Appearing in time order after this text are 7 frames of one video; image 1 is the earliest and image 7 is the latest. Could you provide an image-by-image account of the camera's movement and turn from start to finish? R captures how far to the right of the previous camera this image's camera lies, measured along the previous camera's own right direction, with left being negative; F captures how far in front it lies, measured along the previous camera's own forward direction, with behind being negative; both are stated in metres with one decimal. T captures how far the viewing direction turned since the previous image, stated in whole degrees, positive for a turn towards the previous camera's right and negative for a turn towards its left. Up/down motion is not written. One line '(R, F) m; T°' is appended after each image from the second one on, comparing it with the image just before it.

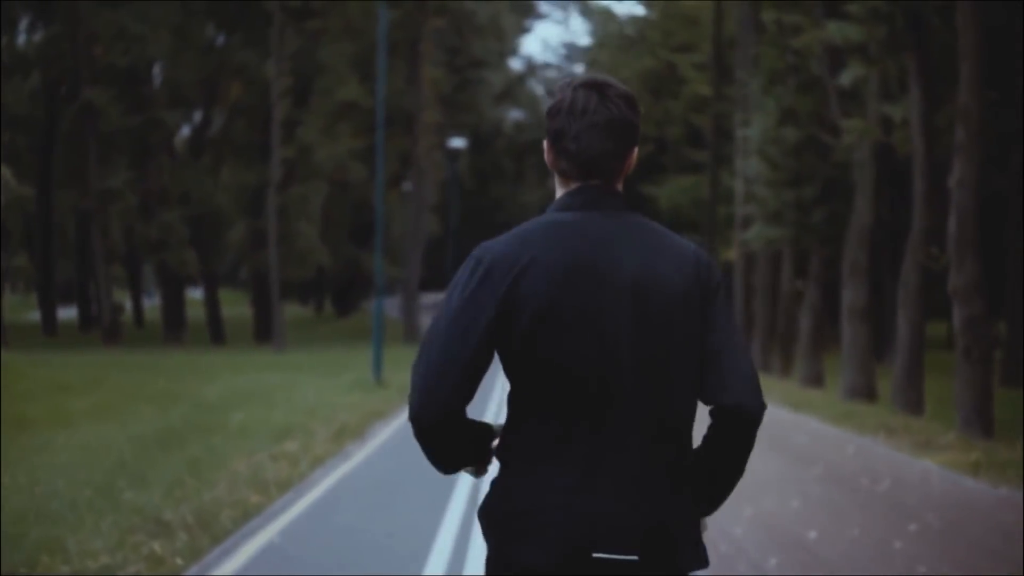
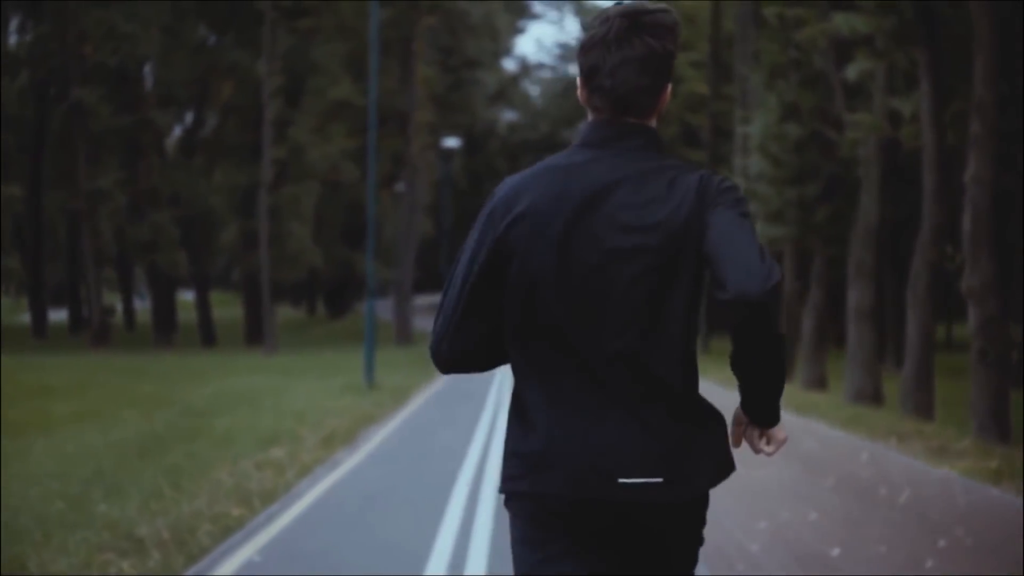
(0.0, +0.7) m; 0°
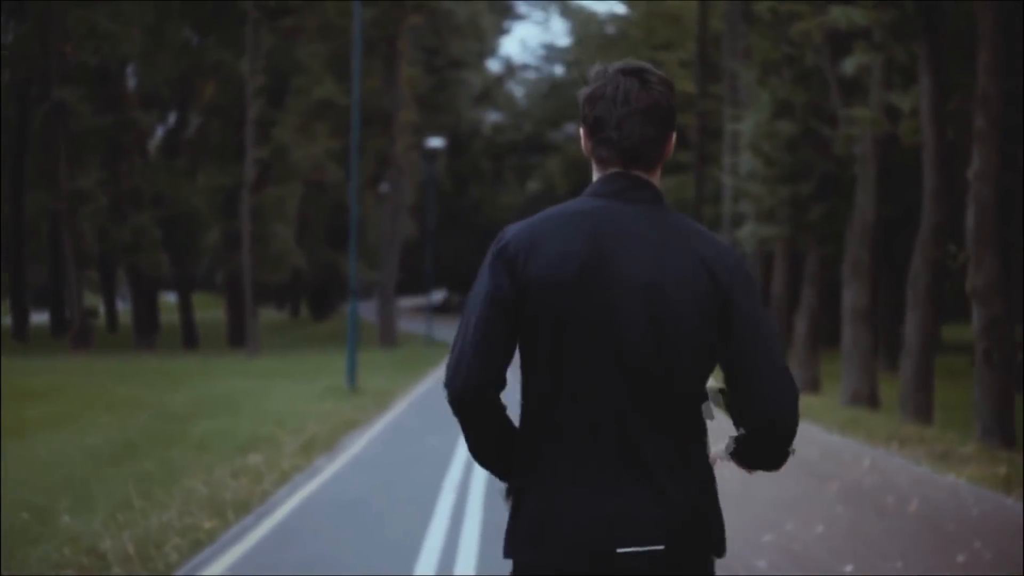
(0.0, +0.6) m; +1°
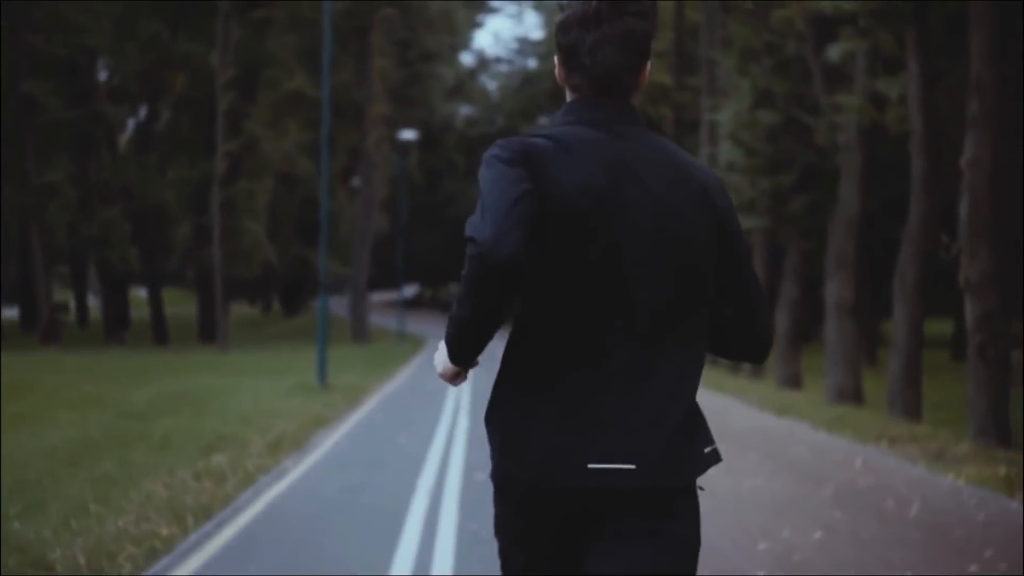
(0.0, +0.7) m; +1°
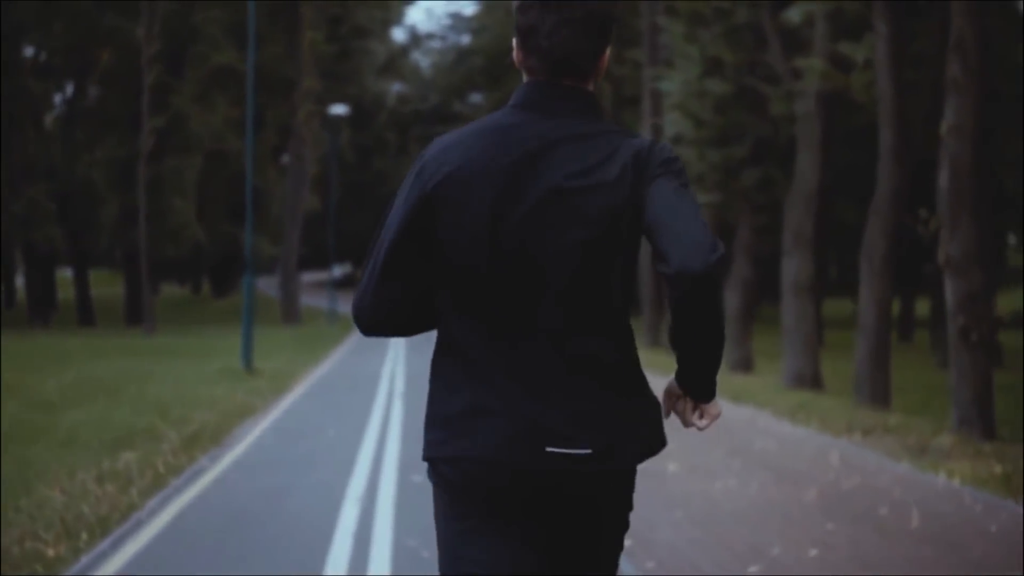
(-0.1, +1.5) m; +3°
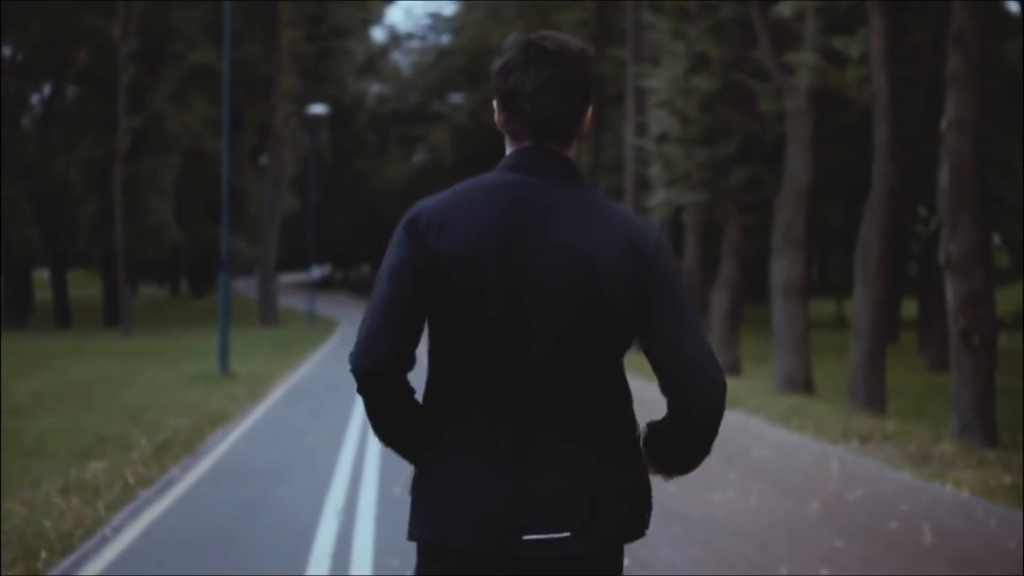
(-0.1, +0.6) m; +1°
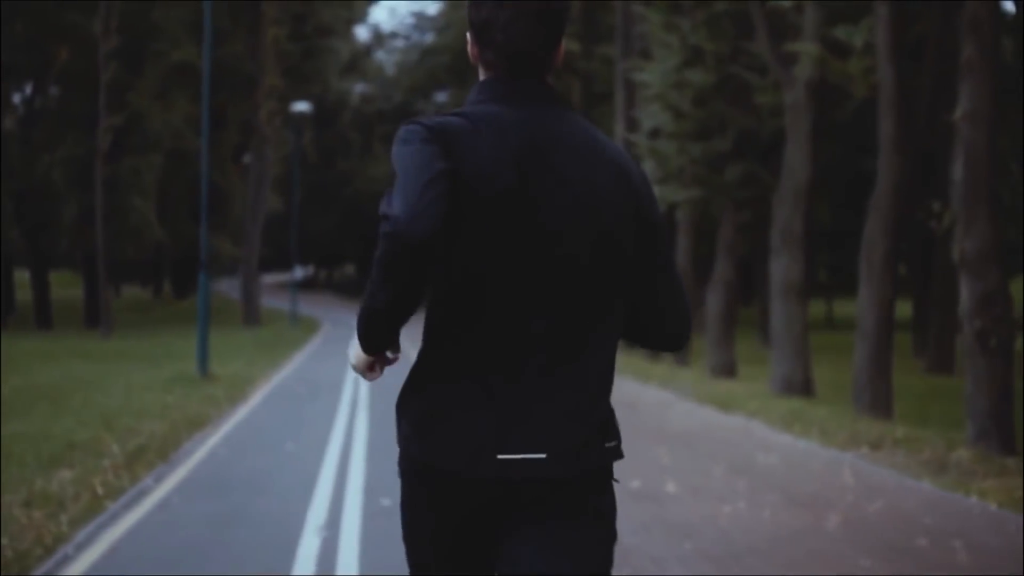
(-0.1, +0.7) m; +1°
